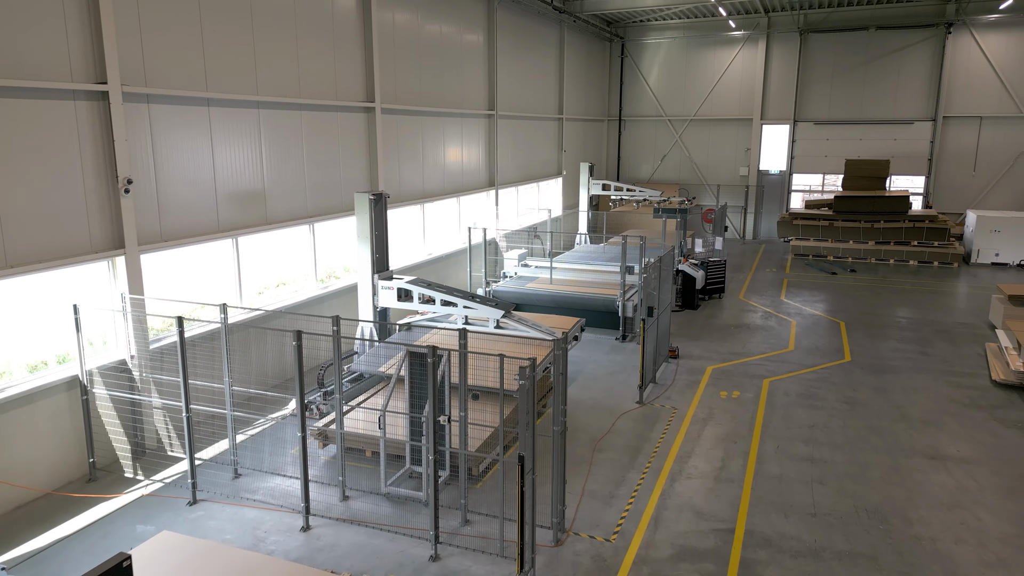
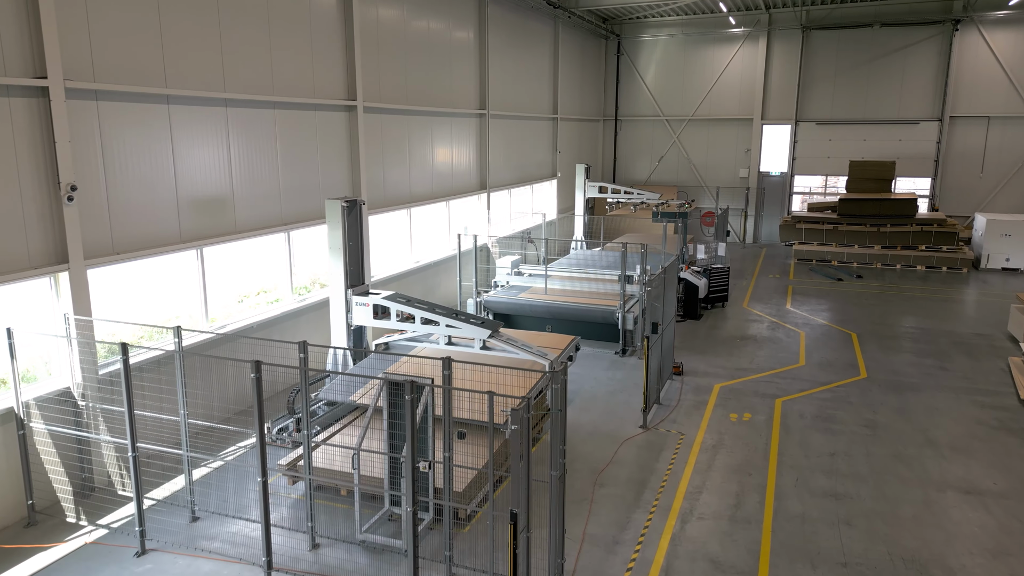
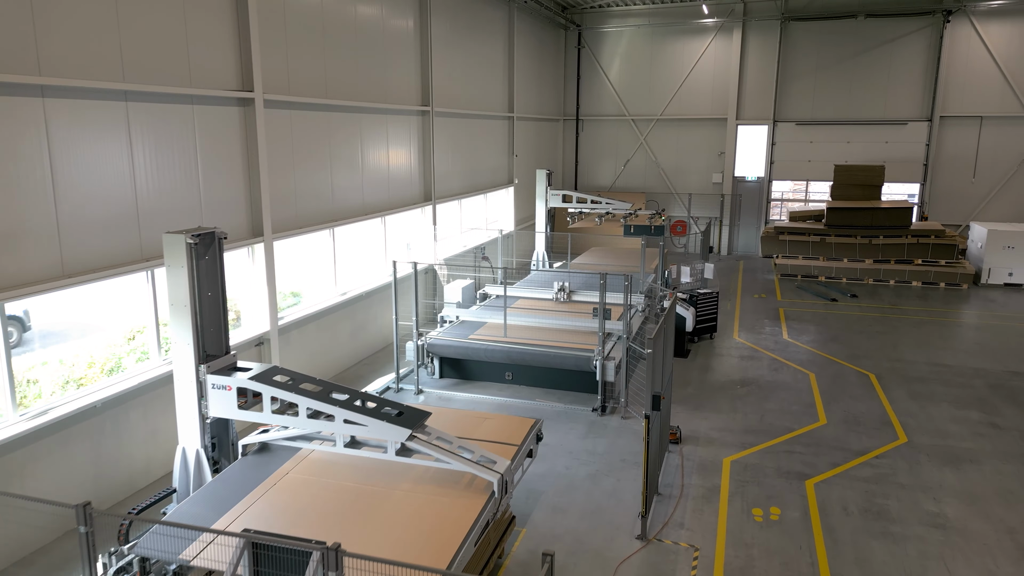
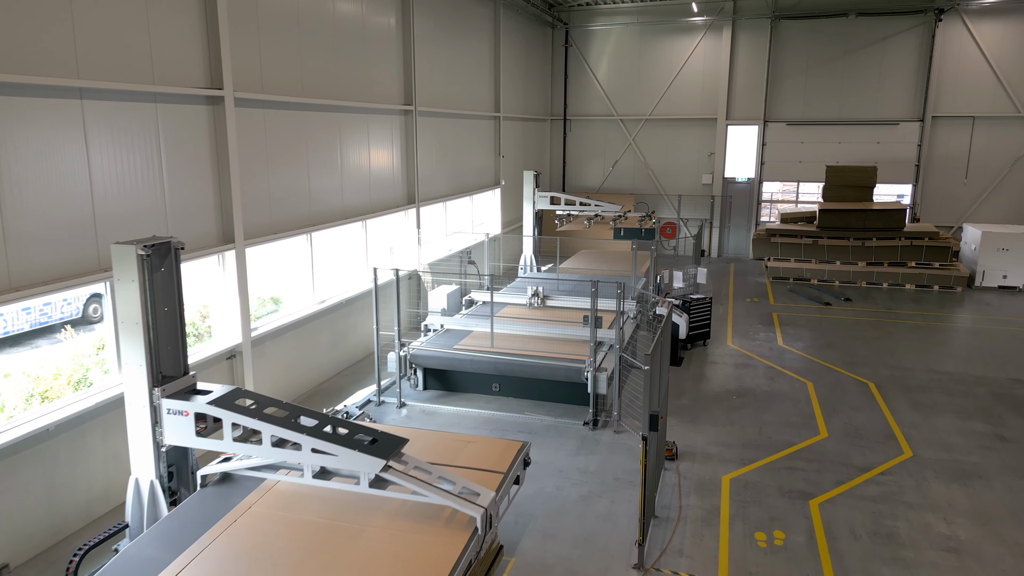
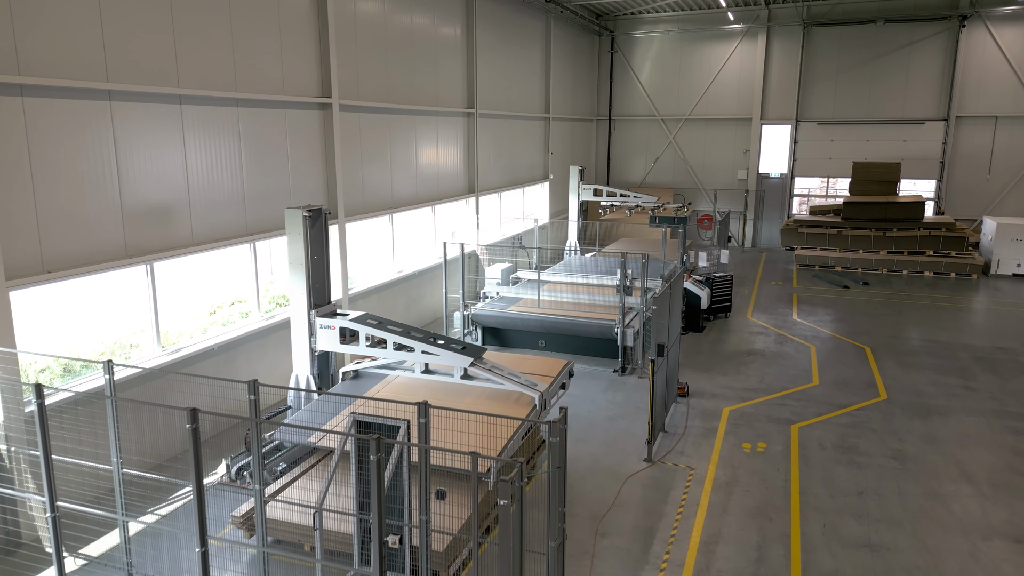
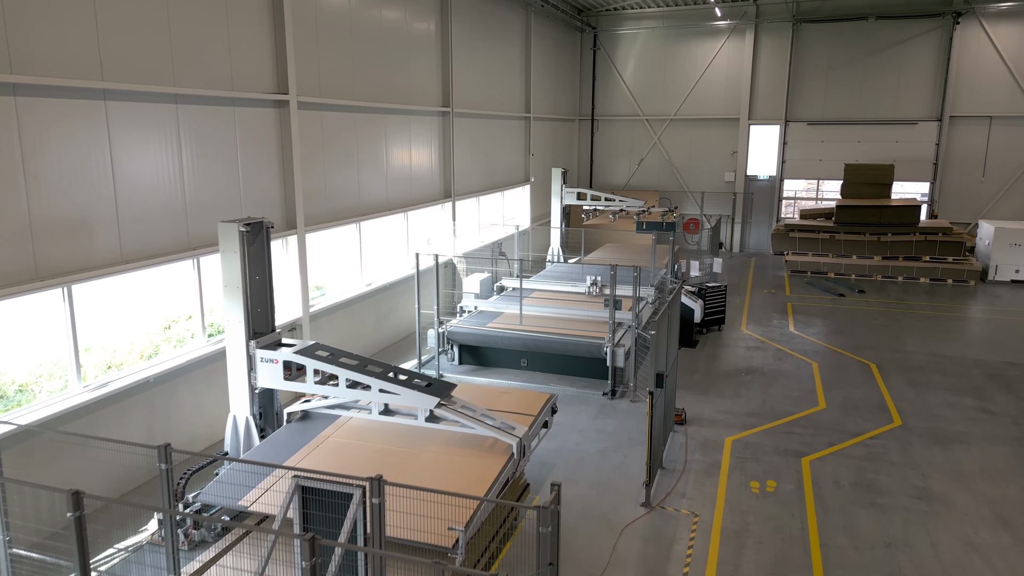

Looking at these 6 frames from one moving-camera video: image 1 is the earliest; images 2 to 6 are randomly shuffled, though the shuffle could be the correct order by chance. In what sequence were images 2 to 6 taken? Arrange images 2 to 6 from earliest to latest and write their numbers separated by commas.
2, 5, 6, 3, 4
